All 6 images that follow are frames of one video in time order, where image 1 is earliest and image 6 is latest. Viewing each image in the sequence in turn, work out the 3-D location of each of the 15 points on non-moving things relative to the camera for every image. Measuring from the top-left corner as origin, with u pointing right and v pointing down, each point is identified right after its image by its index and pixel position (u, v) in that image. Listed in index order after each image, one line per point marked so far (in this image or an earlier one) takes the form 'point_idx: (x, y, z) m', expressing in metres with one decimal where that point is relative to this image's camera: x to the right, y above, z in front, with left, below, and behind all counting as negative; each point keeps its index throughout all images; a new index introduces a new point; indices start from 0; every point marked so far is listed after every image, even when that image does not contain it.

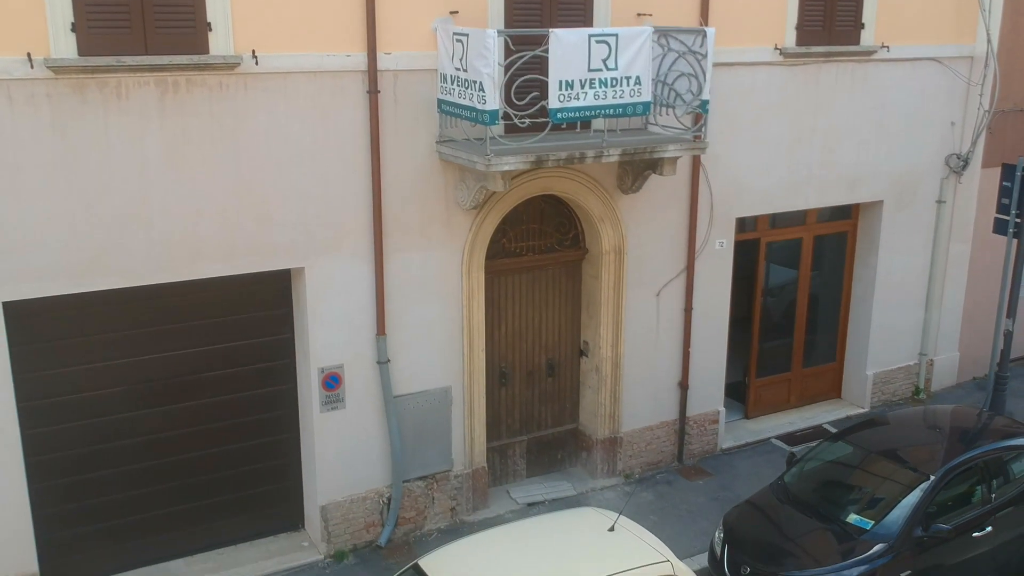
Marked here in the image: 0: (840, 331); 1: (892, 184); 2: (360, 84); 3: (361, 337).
0: (+4.0, -0.5, +12.2) m
1: (+4.4, +1.2, +11.4) m
2: (-1.2, +1.6, +8.0) m
3: (-1.3, -0.4, +8.5) m
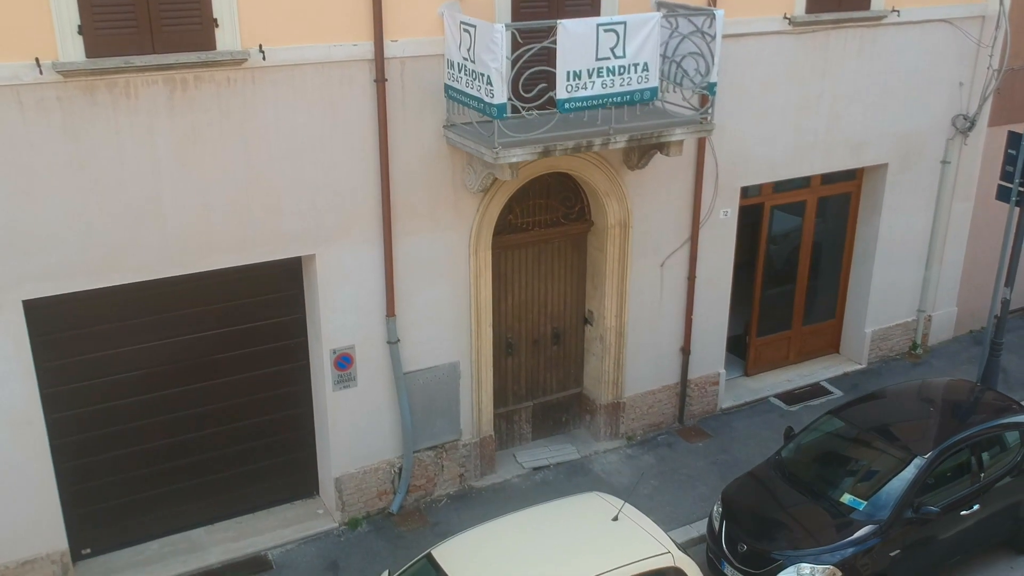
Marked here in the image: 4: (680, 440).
0: (+4.1, 0.0, +12.4) m
1: (+4.4, +1.6, +11.4) m
2: (-1.2, +1.7, +8.0) m
3: (-1.2, -0.3, +8.7) m
4: (+1.8, -1.7, +10.8) m
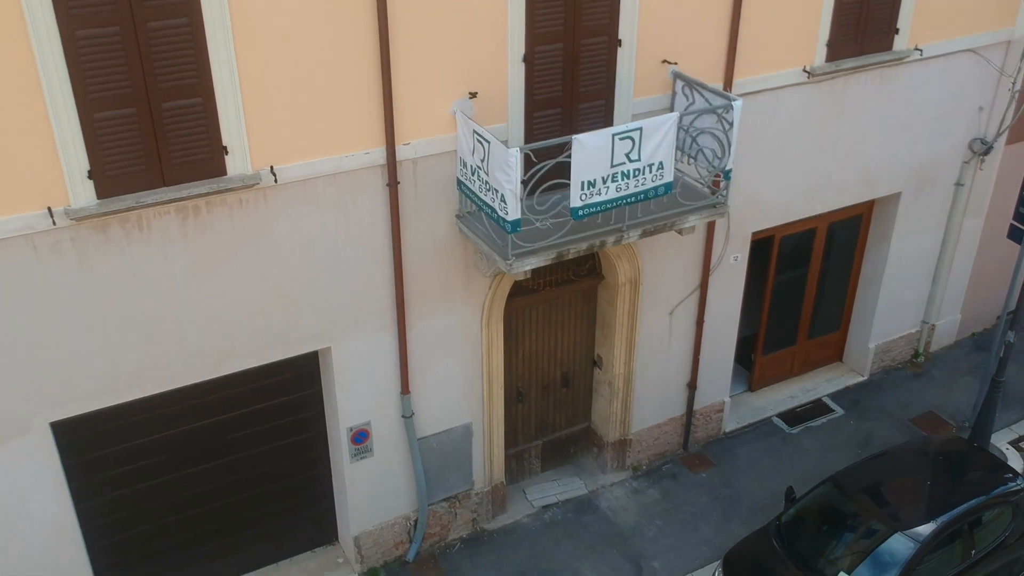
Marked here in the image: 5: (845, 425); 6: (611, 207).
0: (+4.2, -0.2, +12.5) m
1: (+4.6, +1.3, +11.3) m
2: (-1.1, +0.9, +7.9) m
3: (-1.1, -1.0, +8.9) m
4: (+1.9, -2.1, +11.2) m
5: (+4.0, -1.7, +11.9) m
6: (+0.8, +0.7, +8.0) m
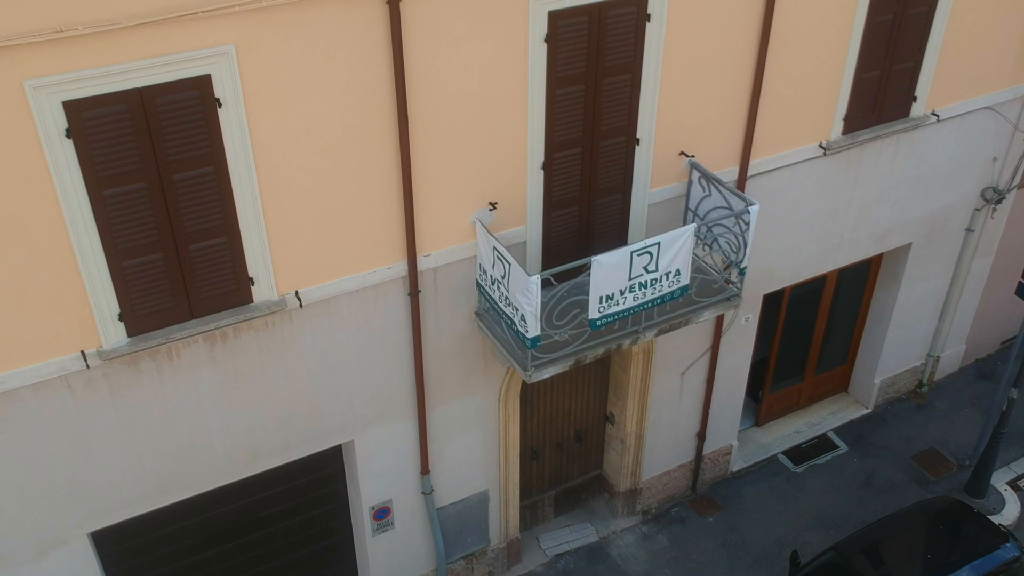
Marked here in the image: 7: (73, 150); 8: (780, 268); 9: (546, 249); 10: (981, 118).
0: (+4.4, -0.6, +12.7) m
1: (+4.7, +0.7, +11.4) m
2: (-0.9, 0.0, +8.0) m
3: (-1.0, -1.8, +9.2) m
4: (+2.1, -2.6, +11.6) m
5: (+4.2, -2.2, +12.3) m
6: (+1.0, -0.2, +8.1) m
7: (-2.7, +0.9, +6.2) m
8: (+2.8, +0.2, +10.4) m
9: (+0.3, +0.3, +8.6) m
10: (+5.1, +1.8, +10.7) m
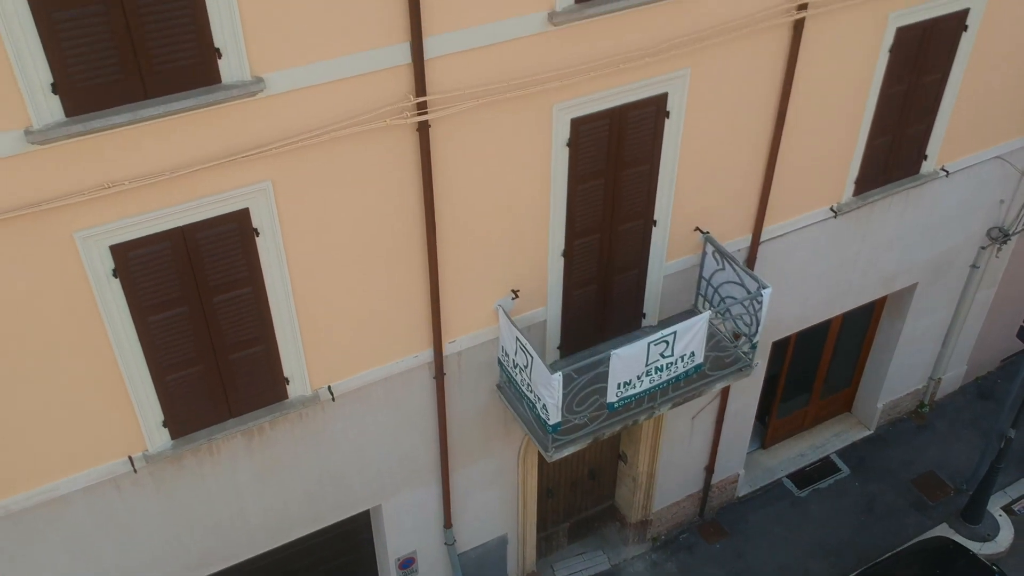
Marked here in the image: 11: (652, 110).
0: (+4.6, -1.0, +13.1) m
1: (+4.9, +0.2, +11.6) m
2: (-0.7, -0.7, +8.4) m
3: (-0.8, -2.4, +9.7) m
4: (+2.3, -3.1, +12.1) m
5: (+4.3, -2.6, +12.7) m
6: (+1.1, -0.9, +8.5) m
7: (-2.5, 0.0, +6.5) m
8: (+3.0, -0.3, +10.7) m
9: (+0.5, -0.3, +8.9) m
10: (+5.3, +1.3, +10.9) m
11: (+1.1, +1.4, +7.9) m
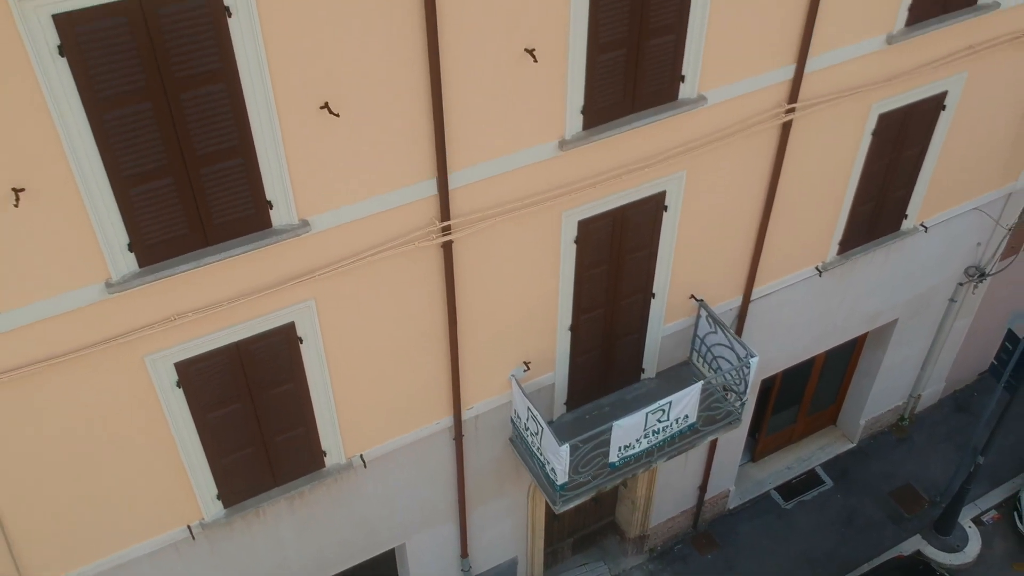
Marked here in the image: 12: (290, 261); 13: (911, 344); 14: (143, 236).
0: (+4.7, -1.4, +14.0) m
1: (+5.0, -0.2, +12.5) m
2: (-0.6, -1.4, +9.3) m
3: (-0.7, -2.9, +10.7) m
4: (+2.4, -3.5, +13.2) m
5: (+4.5, -3.0, +13.8) m
6: (+1.2, -1.6, +9.4) m
7: (-2.4, -0.8, +7.4) m
8: (+3.1, -0.8, +11.6) m
9: (+0.6, -1.0, +9.8) m
10: (+5.4, +0.8, +11.7) m
11: (+1.2, +0.7, +8.7) m
12: (-1.6, +0.2, +7.1) m
13: (+5.4, -0.8, +13.3) m
14: (-2.4, +0.3, +6.5) m
